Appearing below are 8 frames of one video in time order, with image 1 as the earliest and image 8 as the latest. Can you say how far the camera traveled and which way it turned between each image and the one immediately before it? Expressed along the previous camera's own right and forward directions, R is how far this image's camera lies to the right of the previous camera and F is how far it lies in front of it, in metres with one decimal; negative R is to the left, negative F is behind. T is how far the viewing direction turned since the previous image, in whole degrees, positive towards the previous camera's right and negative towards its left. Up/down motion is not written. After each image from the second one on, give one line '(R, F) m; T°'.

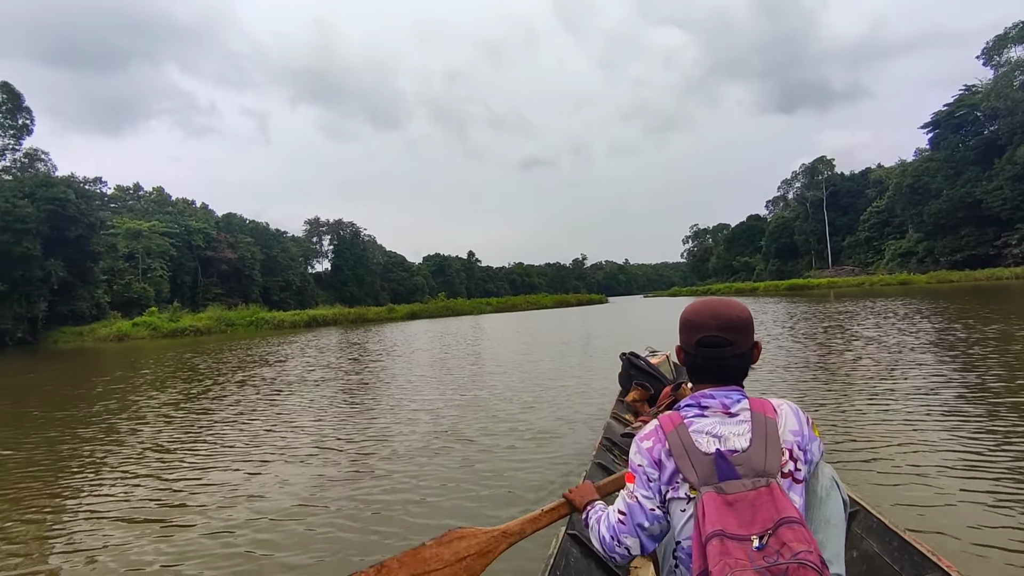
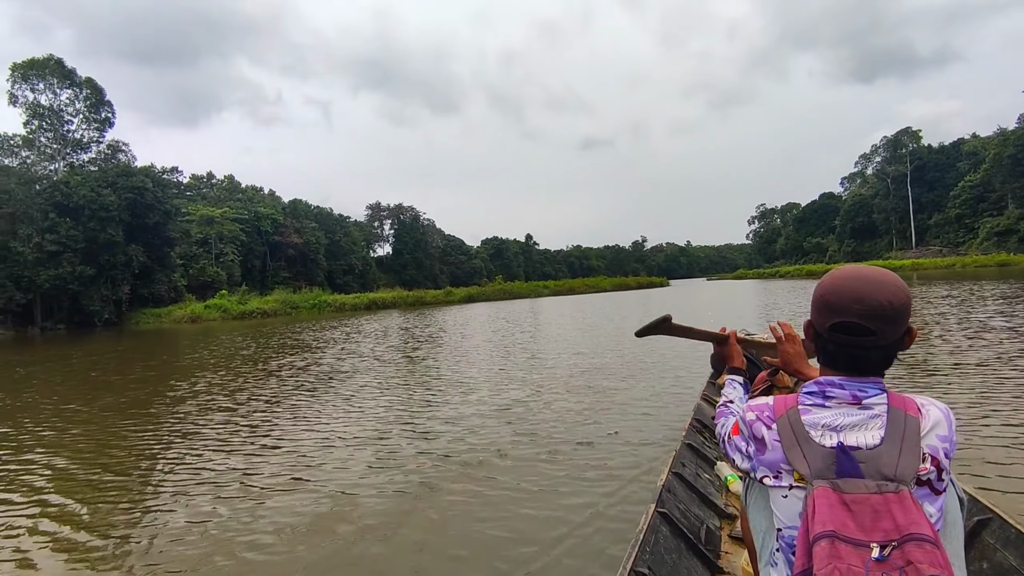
(0.0, +0.4) m; -6°
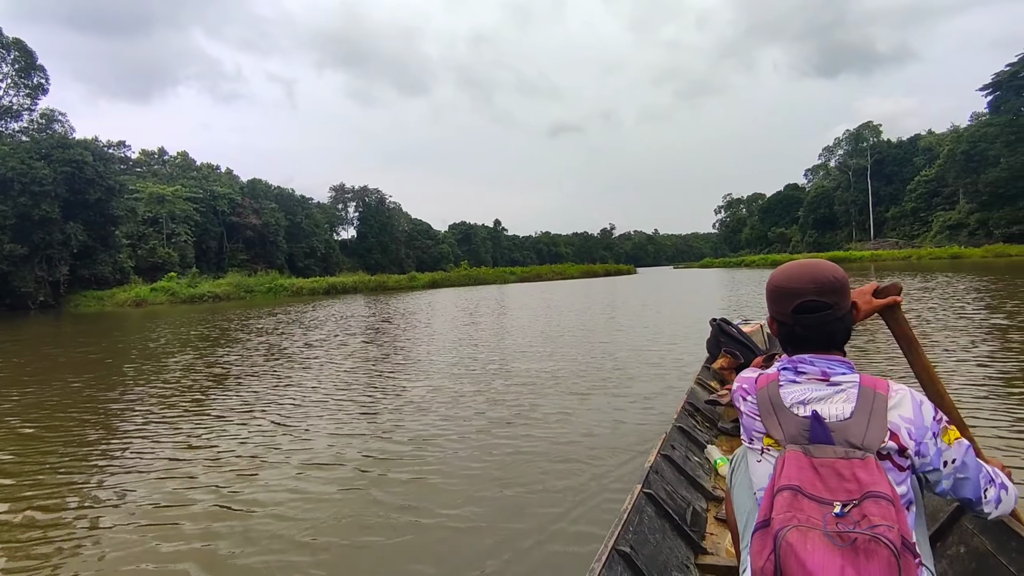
(+0.1, +0.6) m; +3°
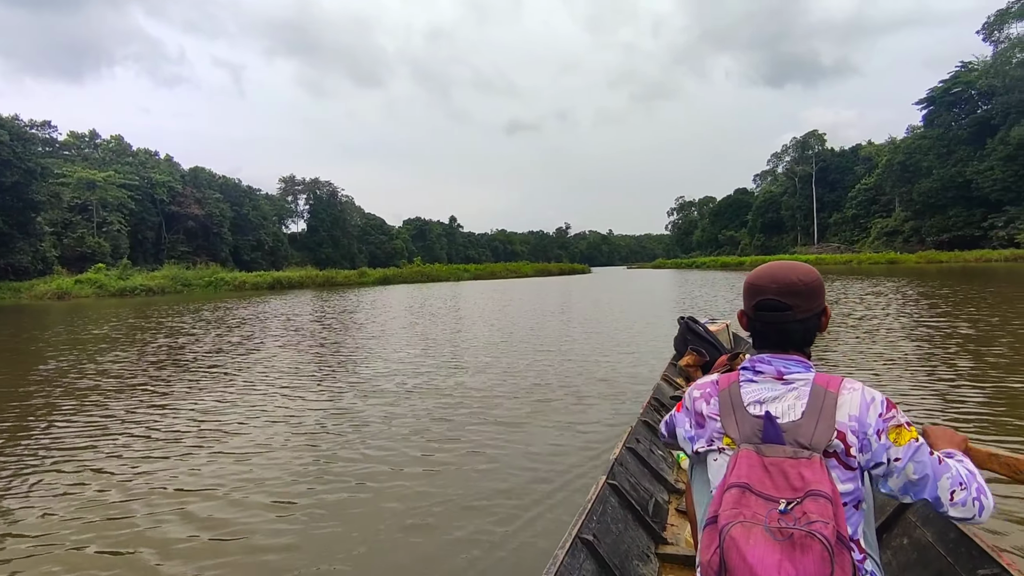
(0.0, +0.4) m; +5°
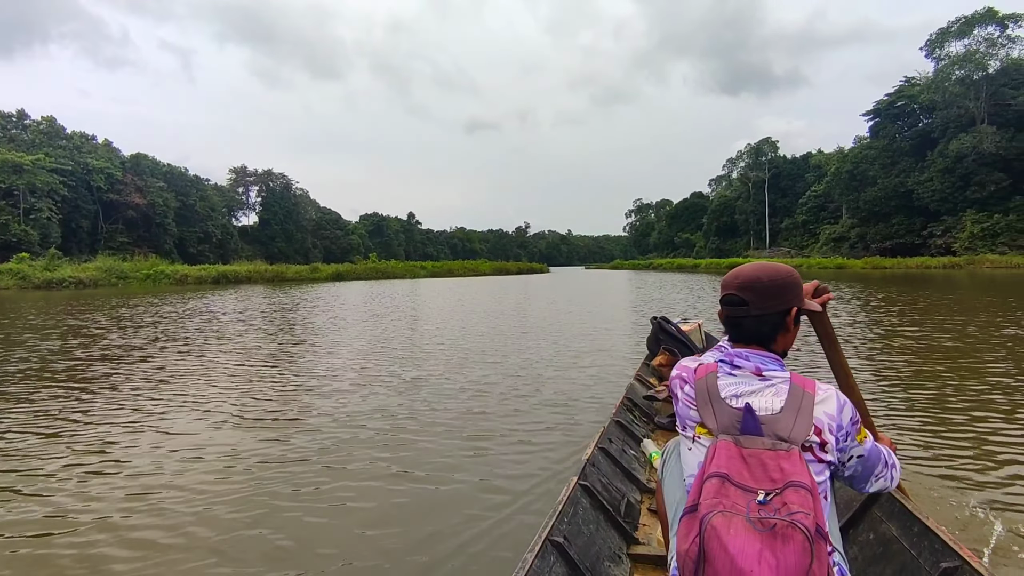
(0.0, +0.4) m; +4°
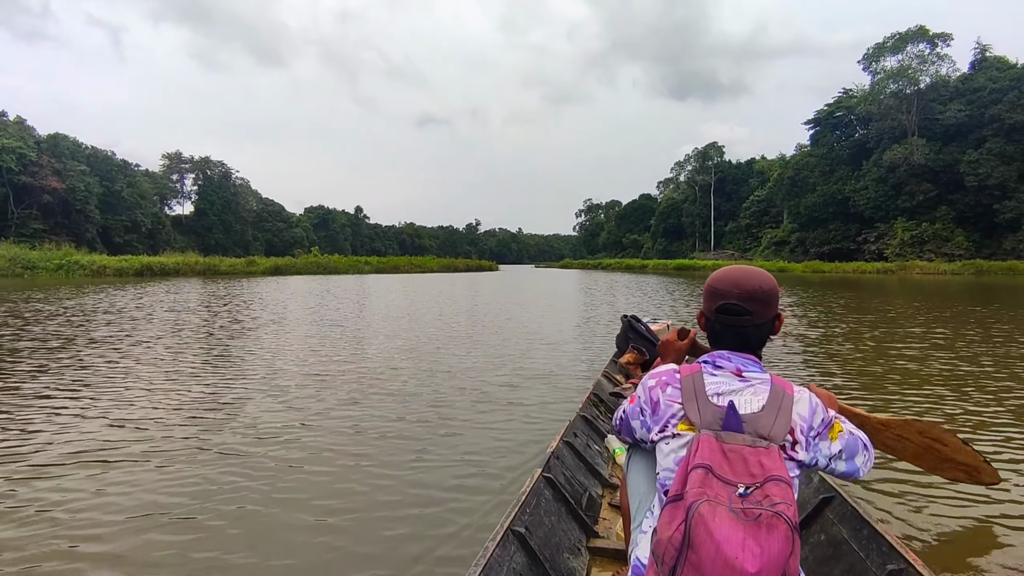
(0.0, +0.7) m; +5°
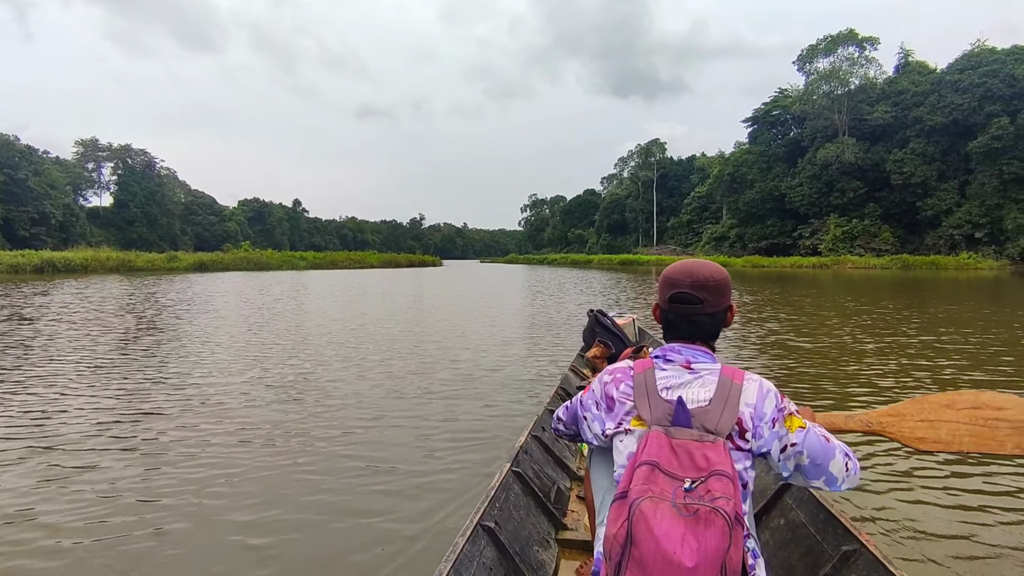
(0.0, +0.8) m; +6°
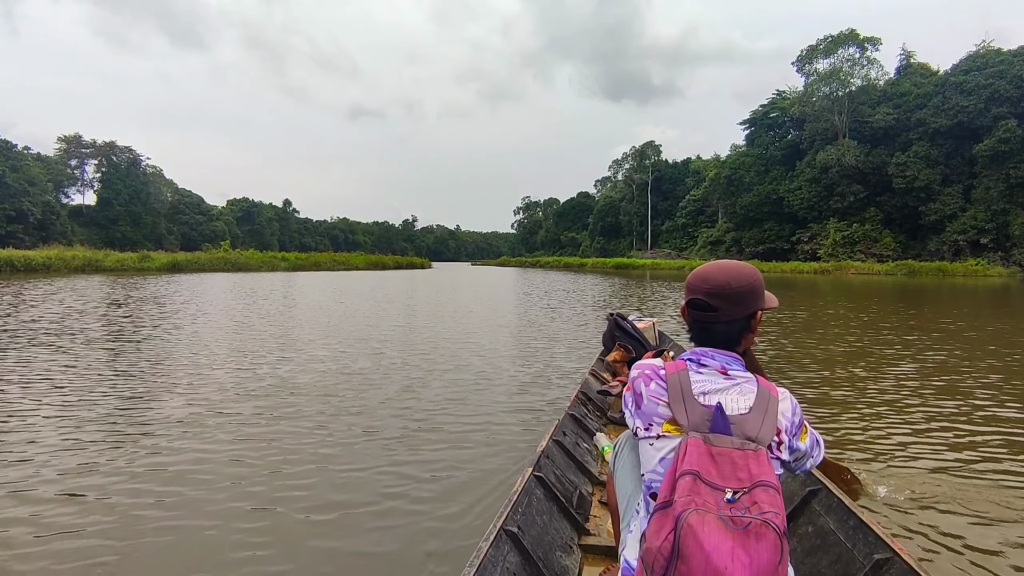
(+0.1, +1.2) m; +1°
